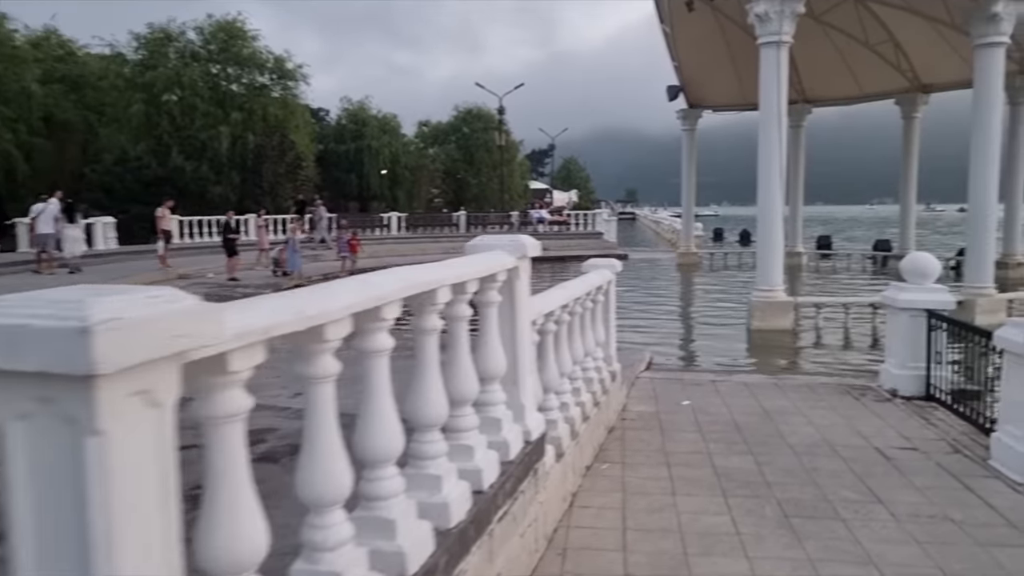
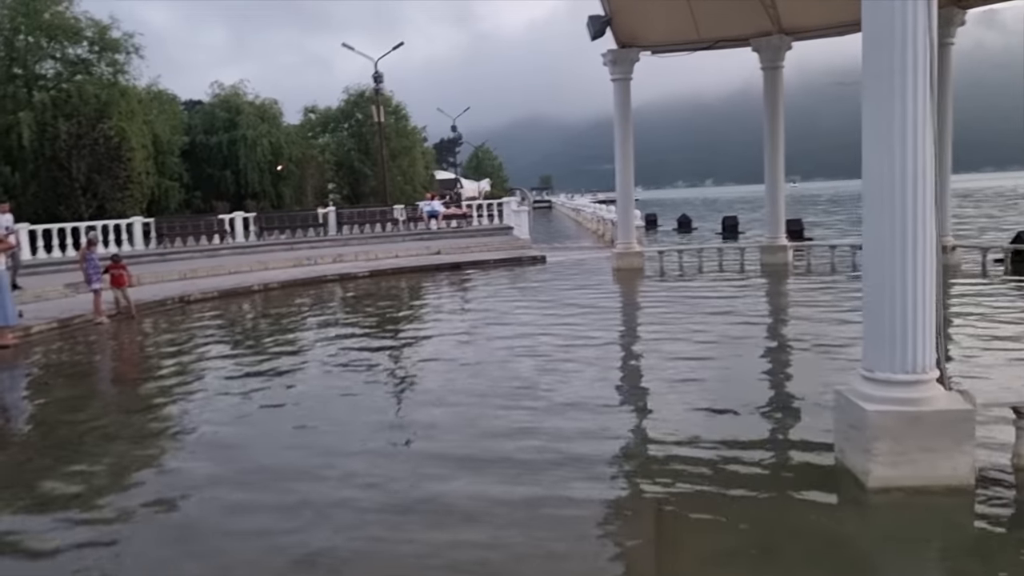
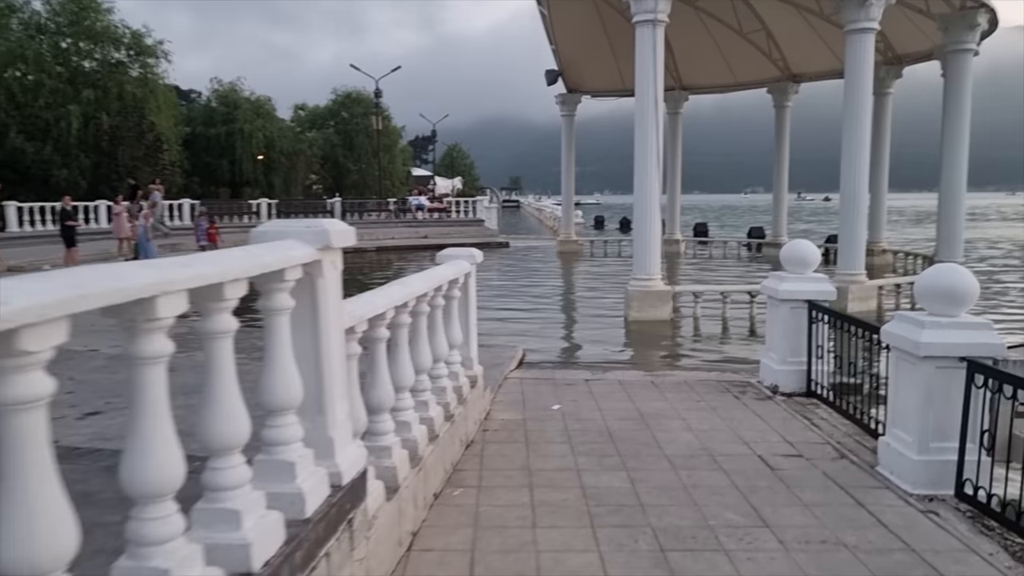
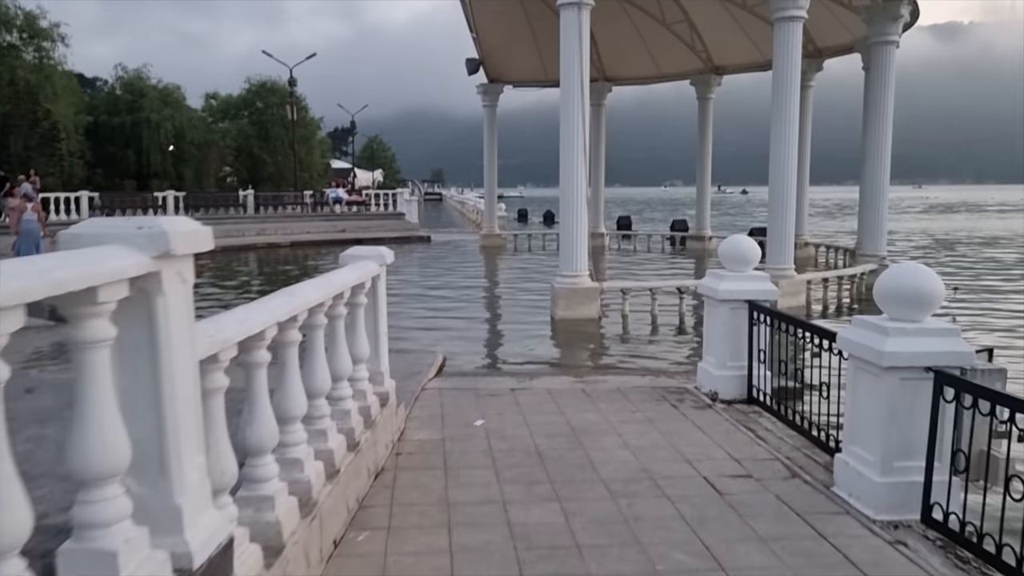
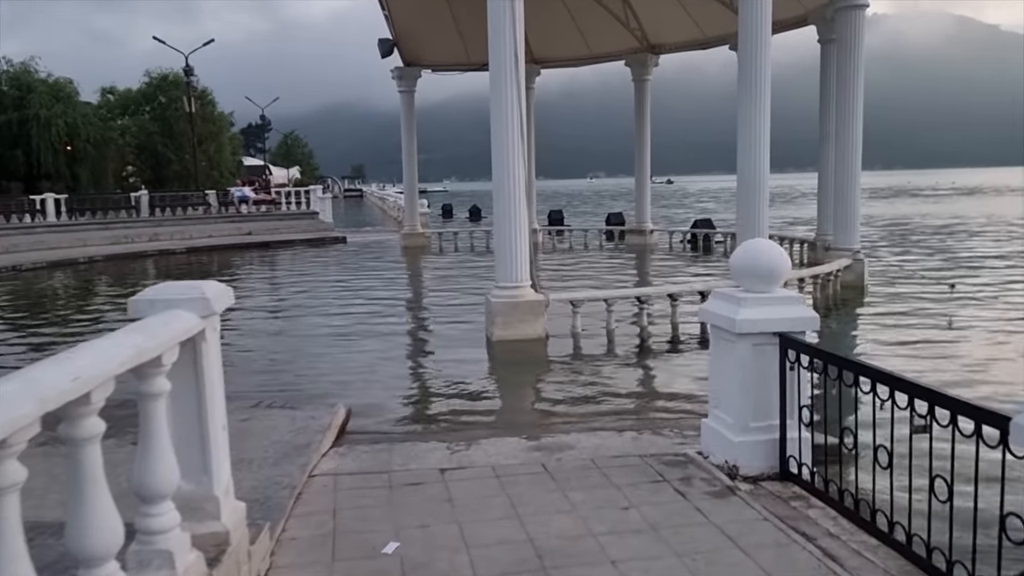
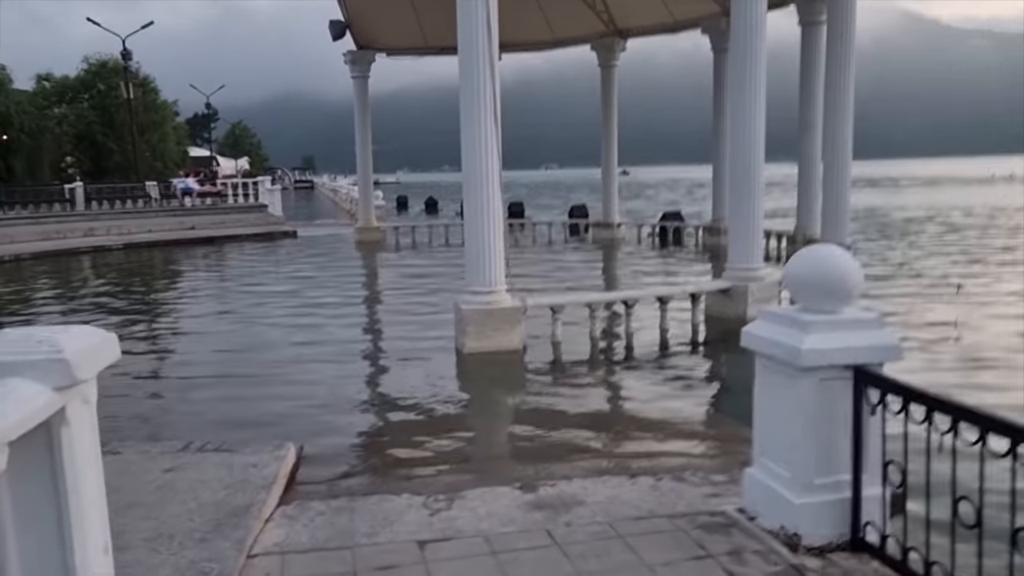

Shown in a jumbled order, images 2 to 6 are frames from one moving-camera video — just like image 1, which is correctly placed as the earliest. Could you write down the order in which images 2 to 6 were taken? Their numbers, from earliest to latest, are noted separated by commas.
3, 4, 5, 6, 2
